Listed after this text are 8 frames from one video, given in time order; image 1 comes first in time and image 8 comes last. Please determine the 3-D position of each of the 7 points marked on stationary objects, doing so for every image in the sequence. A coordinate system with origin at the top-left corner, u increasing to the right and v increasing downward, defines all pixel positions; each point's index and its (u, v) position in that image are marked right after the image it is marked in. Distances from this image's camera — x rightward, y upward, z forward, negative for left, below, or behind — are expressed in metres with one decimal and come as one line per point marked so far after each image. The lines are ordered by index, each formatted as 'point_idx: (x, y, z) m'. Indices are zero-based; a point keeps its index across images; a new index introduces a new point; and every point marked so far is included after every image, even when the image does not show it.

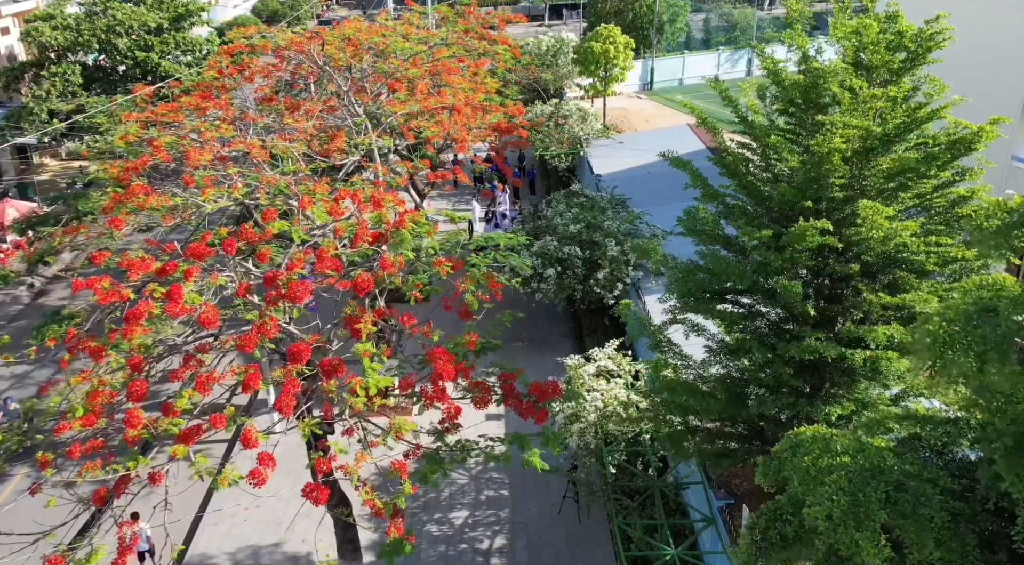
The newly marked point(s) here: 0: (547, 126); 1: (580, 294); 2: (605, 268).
0: (+0.9, +4.0, +18.6) m
1: (+1.1, -0.2, +12.0) m
2: (+1.5, +0.2, +11.9) m
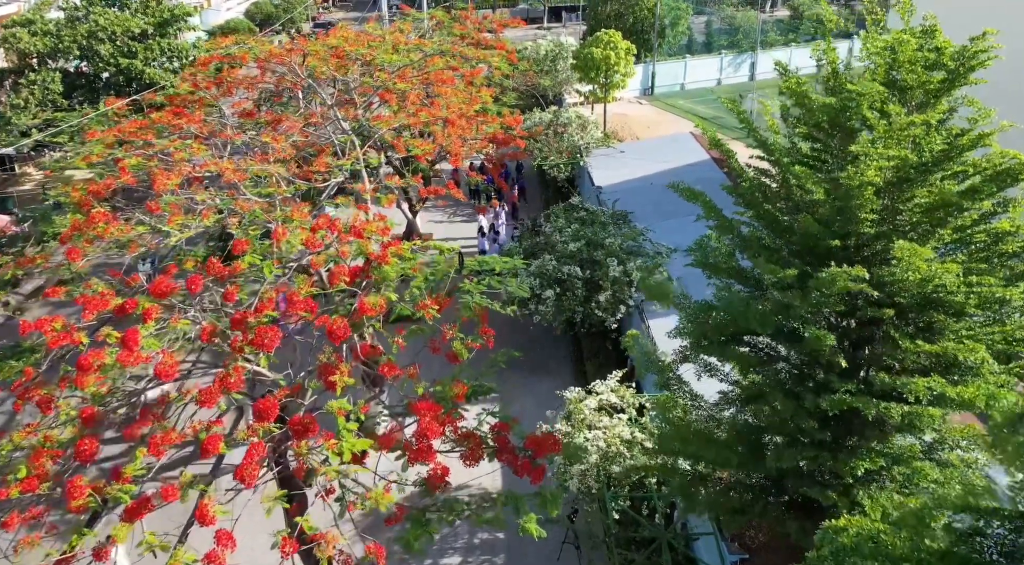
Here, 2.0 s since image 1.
0: (+0.8, +3.7, +17.9) m
1: (+1.1, -0.5, +11.4) m
2: (+1.5, -0.1, +11.3) m
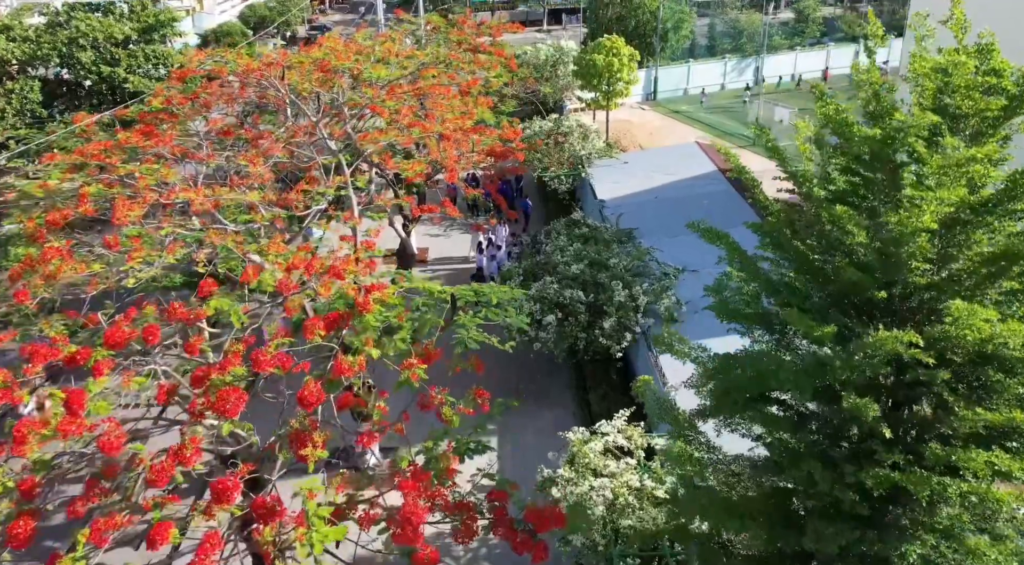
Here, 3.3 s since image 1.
0: (+0.8, +3.3, +17.3) m
1: (+1.0, -0.9, +10.7) m
2: (+1.5, -0.5, +10.6) m
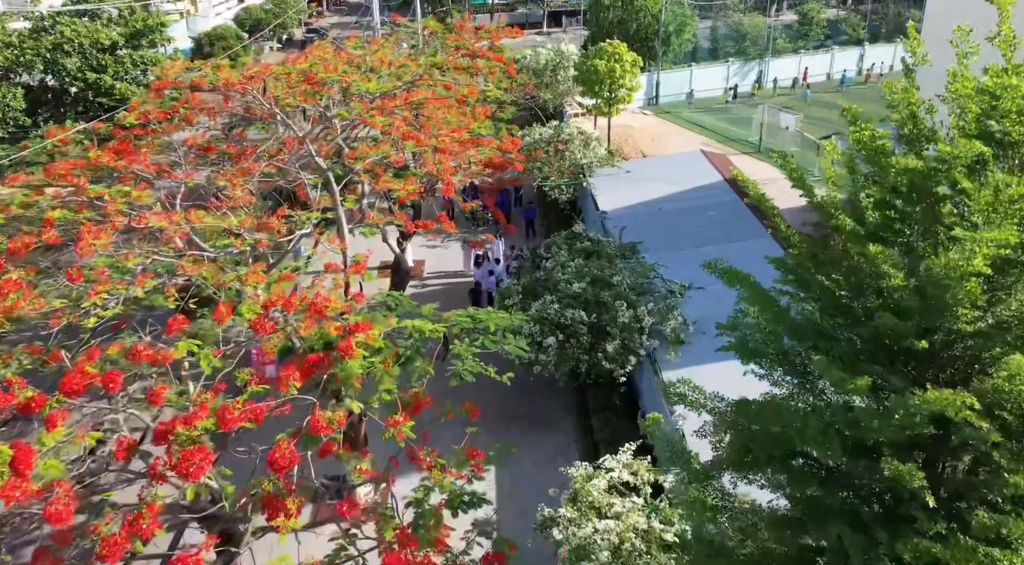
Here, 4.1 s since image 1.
0: (+0.8, +3.0, +16.8) m
1: (+1.0, -1.2, +10.2) m
2: (+1.4, -0.8, +10.1) m
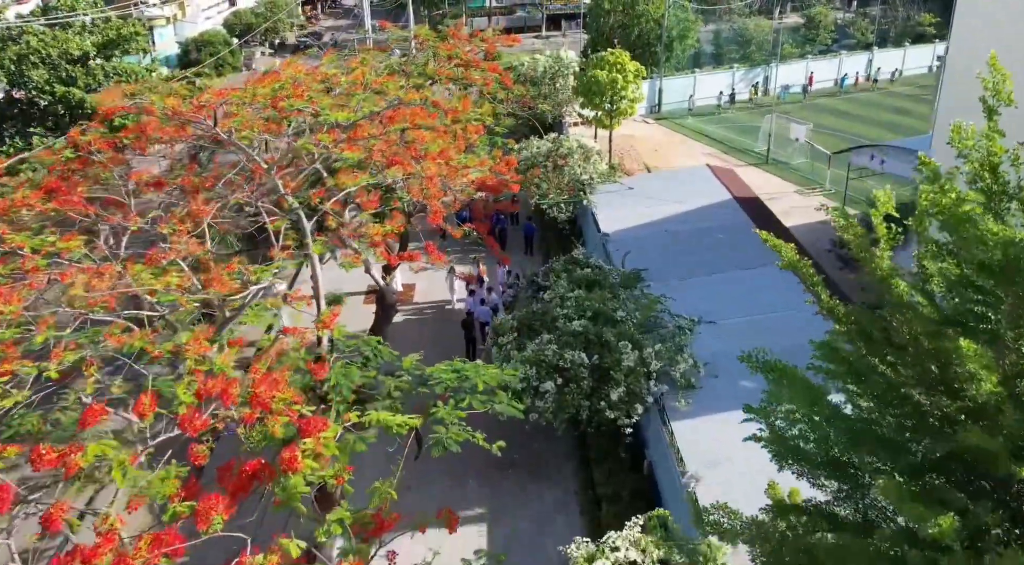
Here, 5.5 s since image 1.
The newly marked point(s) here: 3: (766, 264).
0: (+0.7, +2.5, +15.8) m
1: (+0.9, -1.7, +9.3) m
2: (+1.4, -1.3, +9.2) m
3: (+4.3, +0.3, +12.2) m
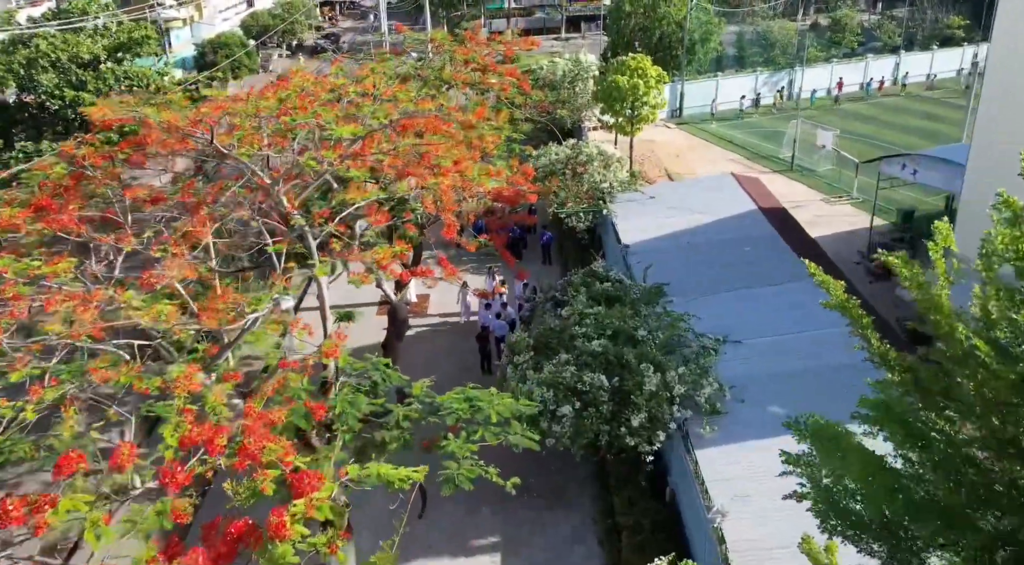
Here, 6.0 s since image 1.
0: (+1.1, +2.3, +15.4) m
1: (+1.1, -1.9, +8.8) m
2: (+1.5, -1.5, +8.7) m
3: (+4.6, +0.1, +11.7) m
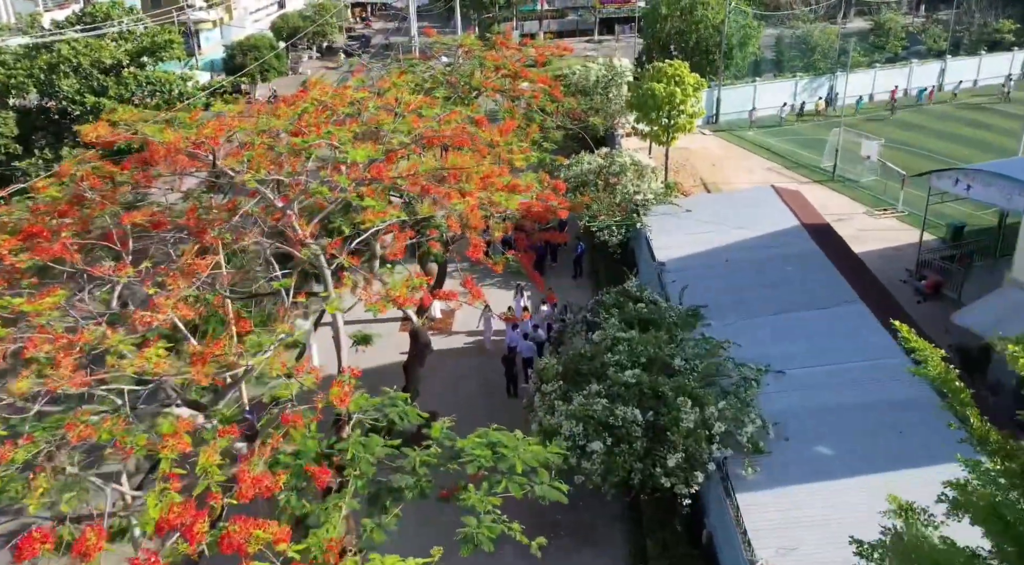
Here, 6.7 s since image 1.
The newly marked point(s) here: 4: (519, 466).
0: (+1.7, +2.0, +14.8) m
1: (+1.4, -2.2, +8.2) m
2: (+1.8, -1.8, +8.1) m
3: (+5.0, -0.3, +11.0) m
4: (+0.1, -1.5, +5.9) m
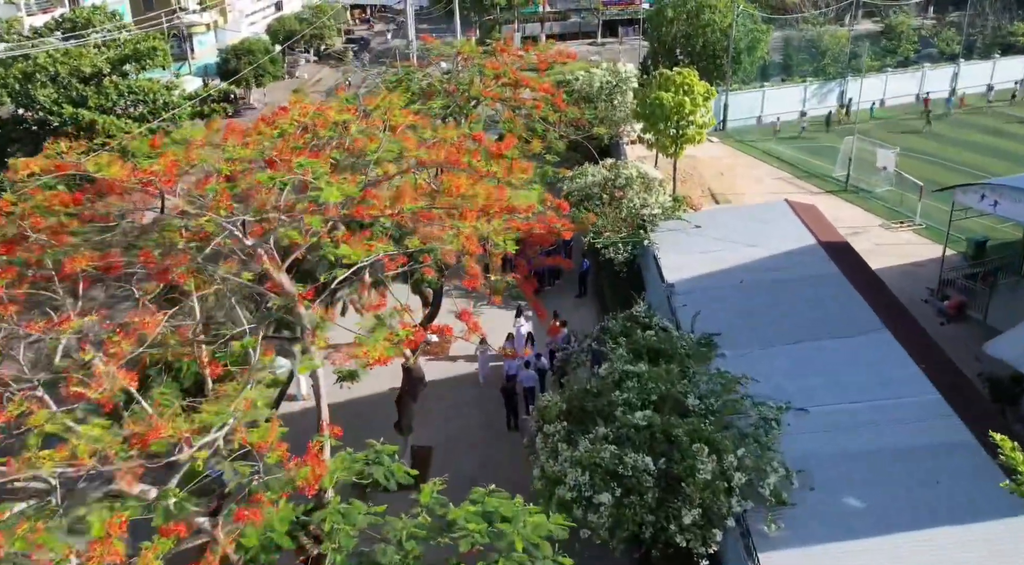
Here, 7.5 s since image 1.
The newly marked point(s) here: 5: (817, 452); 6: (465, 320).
0: (+1.7, +1.6, +14.1) m
1: (+1.4, -2.6, +7.5) m
2: (+1.8, -2.2, +7.4) m
3: (+5.0, -0.7, +10.2) m
4: (+0.1, -1.9, +5.2) m
5: (+3.4, -1.9, +8.1) m
6: (-0.6, -0.4, +9.0) m
